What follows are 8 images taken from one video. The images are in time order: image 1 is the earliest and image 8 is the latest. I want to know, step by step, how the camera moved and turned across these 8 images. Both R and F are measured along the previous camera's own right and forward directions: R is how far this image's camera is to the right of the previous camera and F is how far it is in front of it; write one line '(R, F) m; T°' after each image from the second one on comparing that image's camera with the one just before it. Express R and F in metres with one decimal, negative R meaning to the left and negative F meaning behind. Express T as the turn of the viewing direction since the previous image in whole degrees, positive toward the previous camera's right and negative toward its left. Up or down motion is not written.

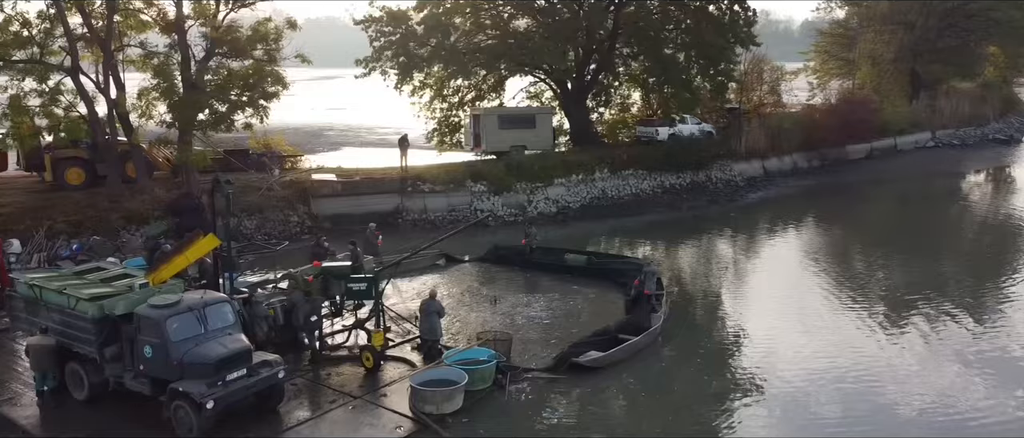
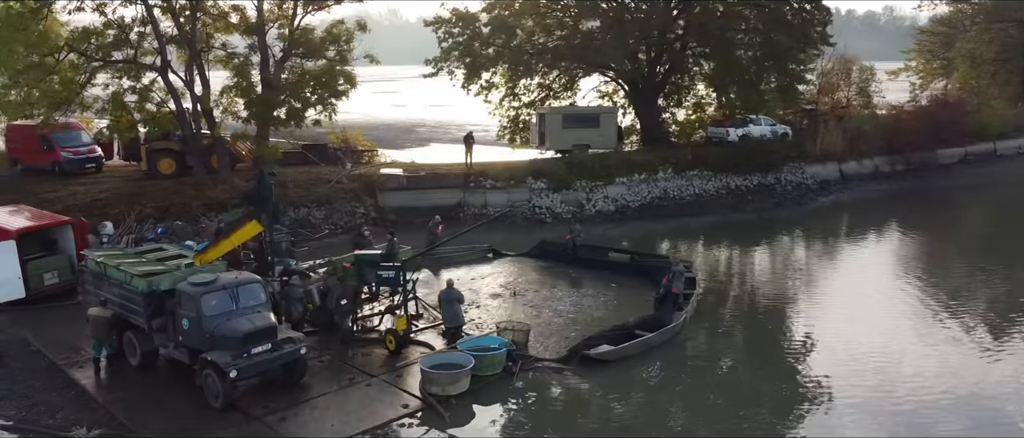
(+1.5, -0.5) m; -8°
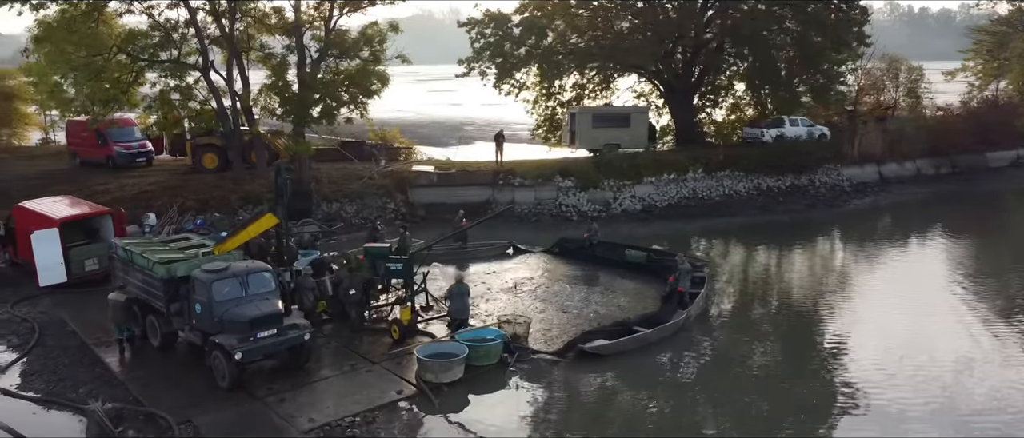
(+1.0, -0.4) m; -4°
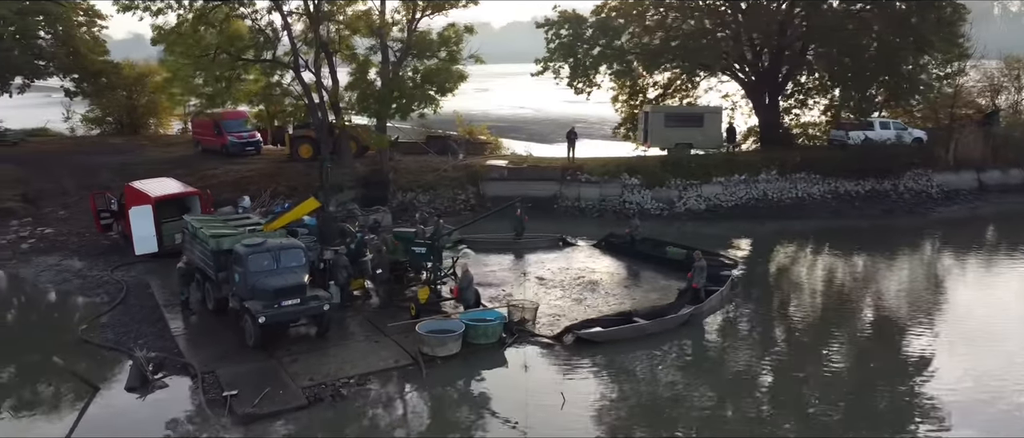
(+2.5, -0.8) m; -10°
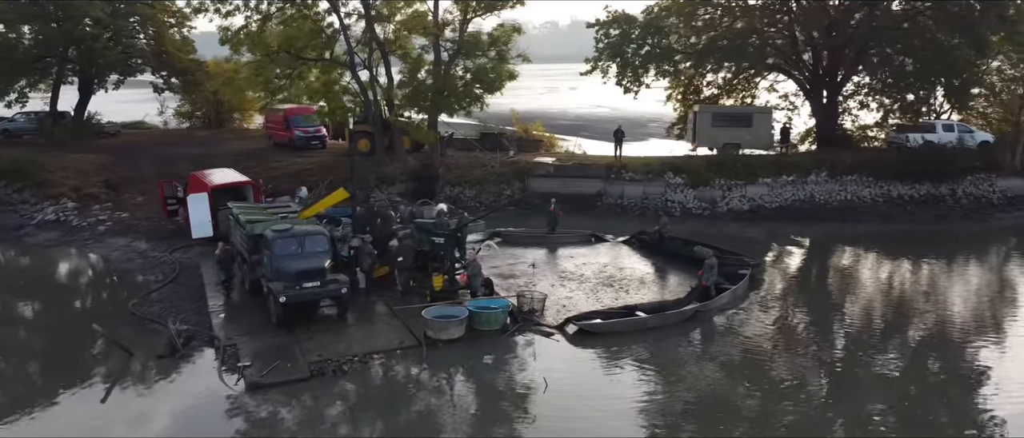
(+1.6, -0.6) m; -7°
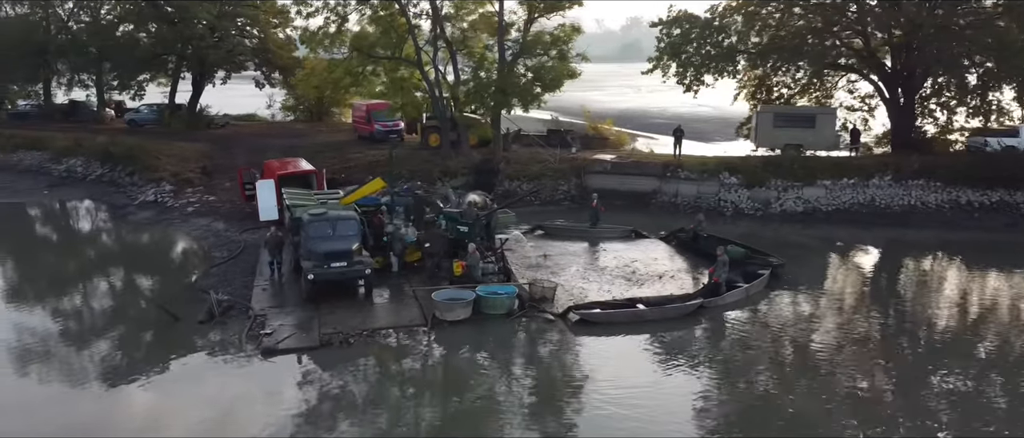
(+2.2, -0.7) m; -9°
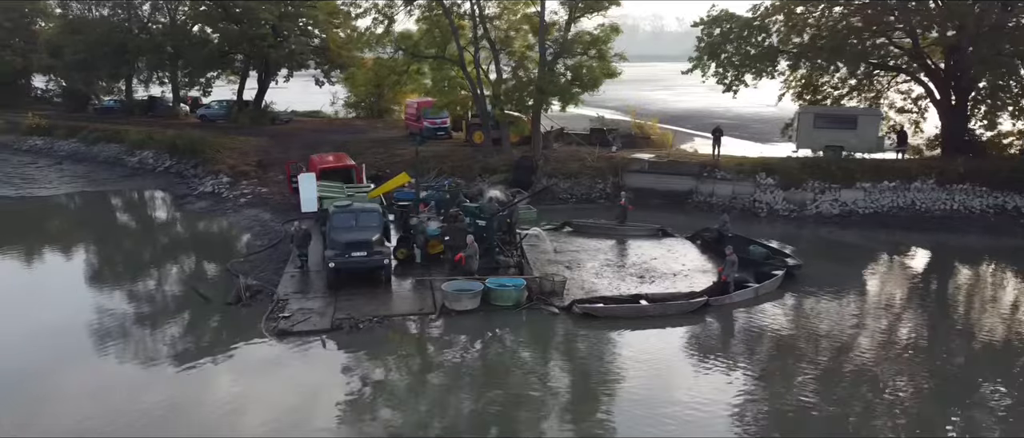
(+1.4, -0.5) m; -5°
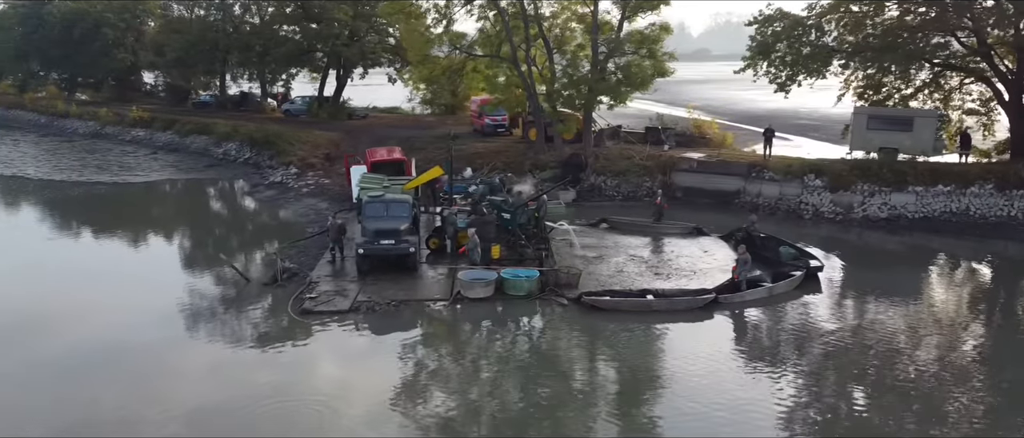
(+1.7, -0.6) m; -7°
